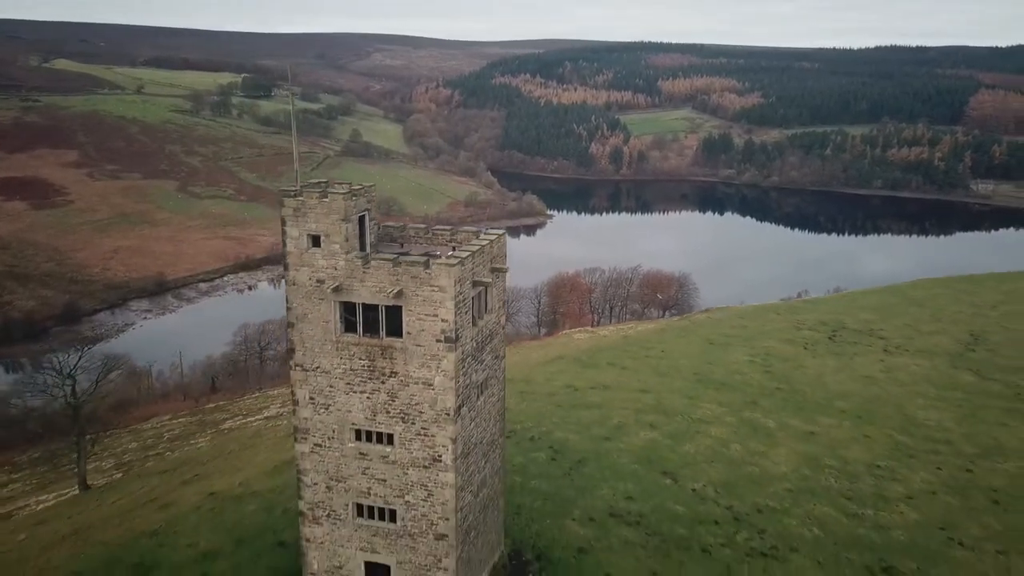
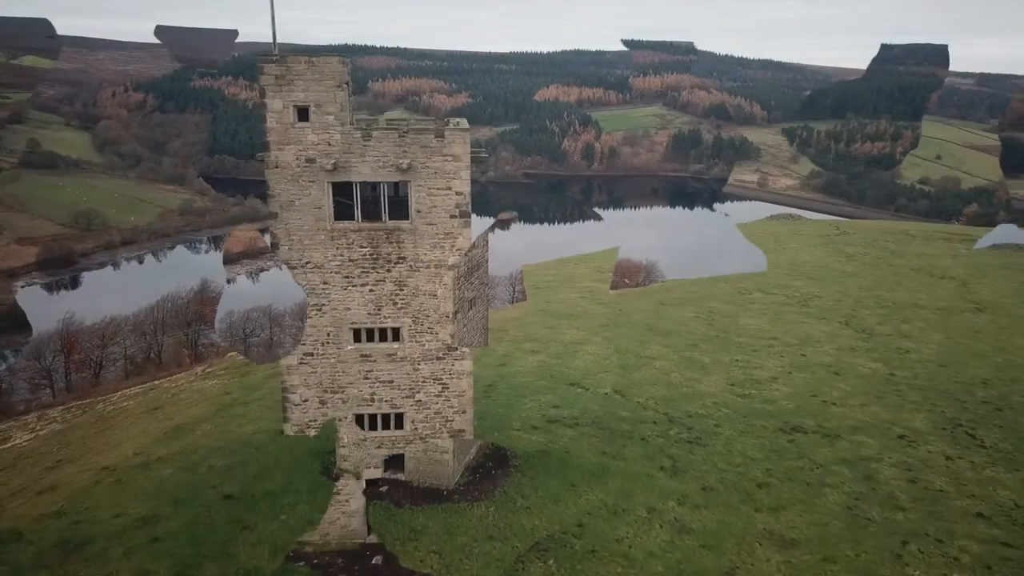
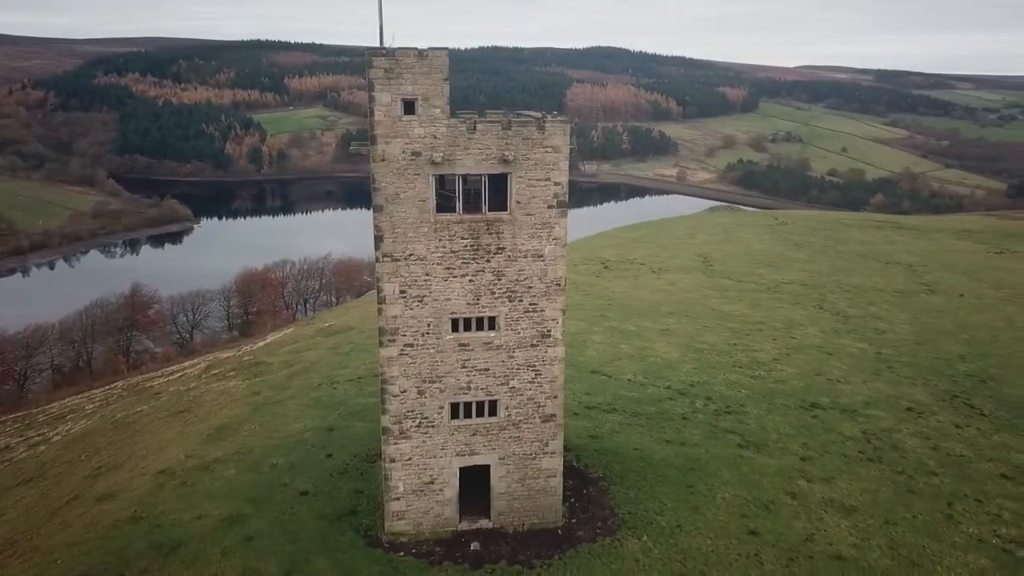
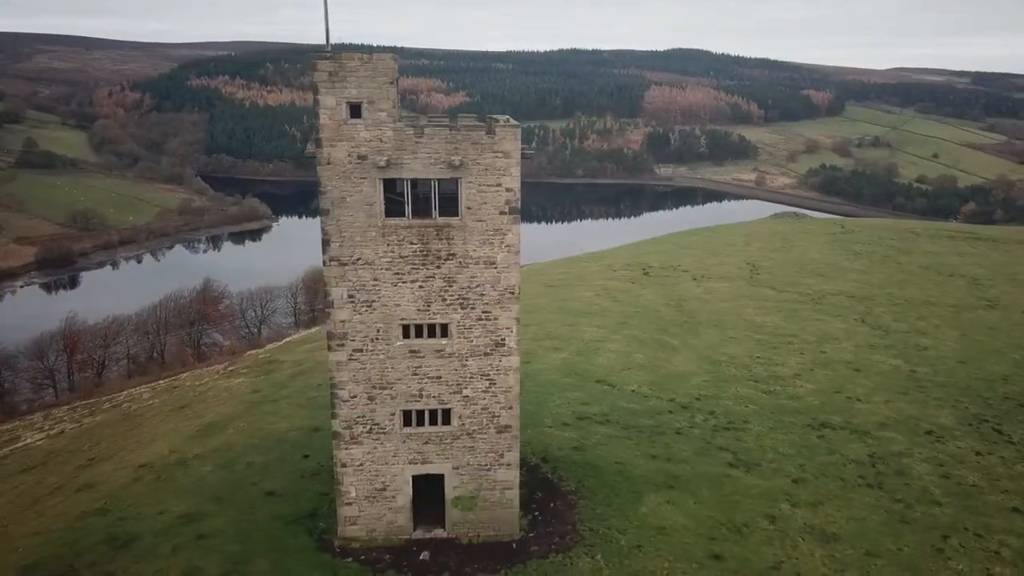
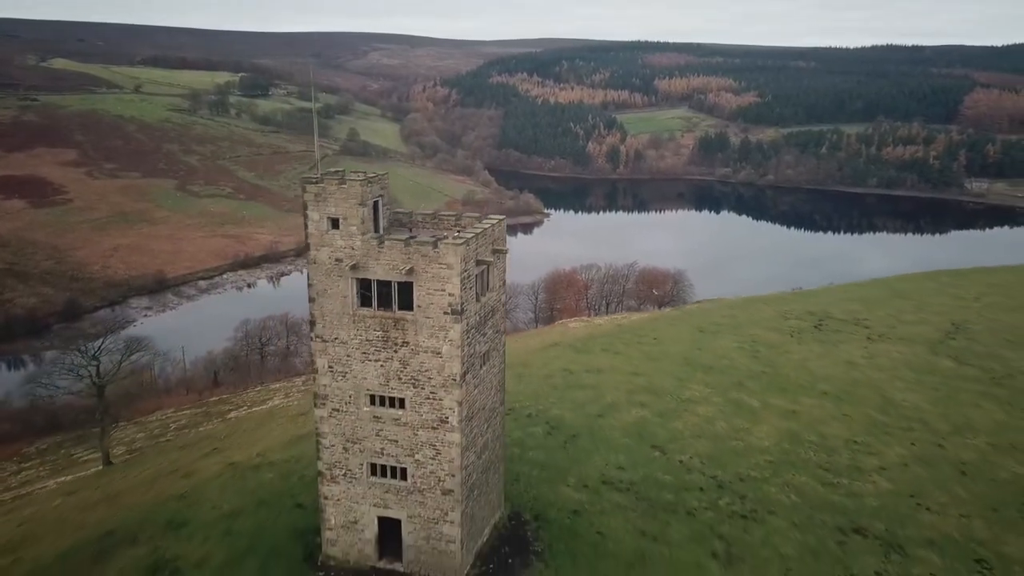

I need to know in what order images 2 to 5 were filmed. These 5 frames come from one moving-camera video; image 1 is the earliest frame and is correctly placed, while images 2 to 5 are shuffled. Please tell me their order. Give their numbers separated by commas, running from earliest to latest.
5, 2, 4, 3
